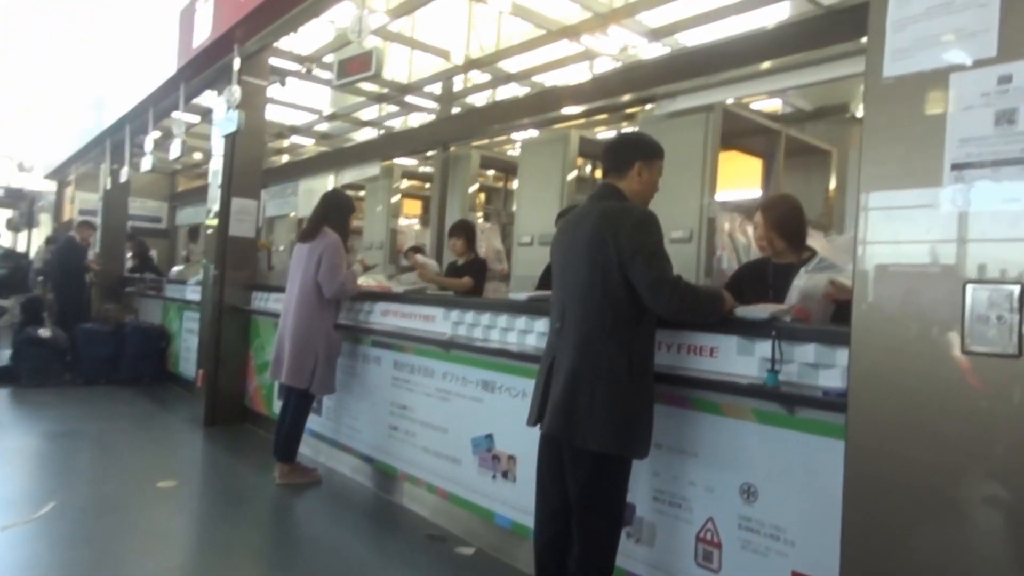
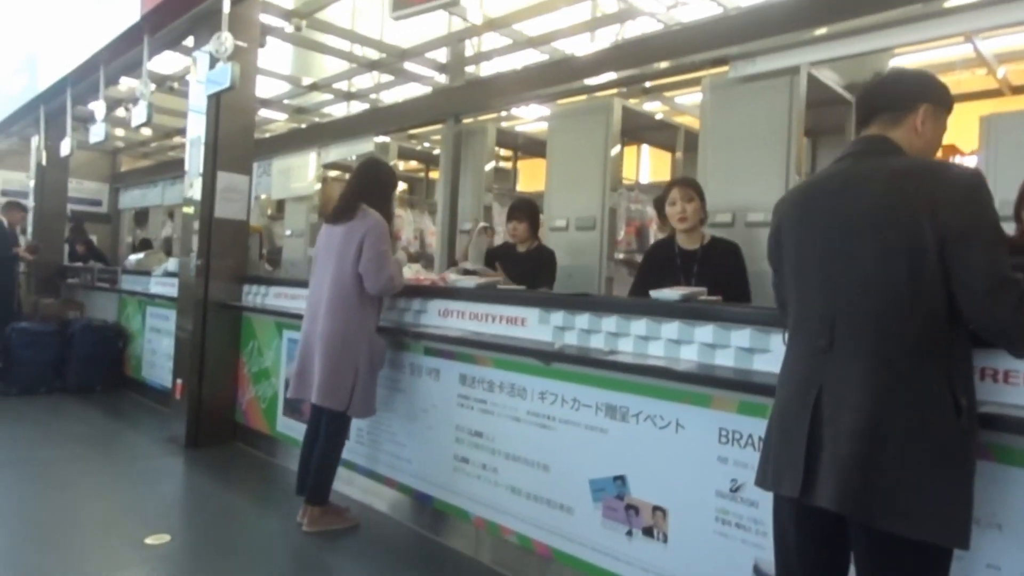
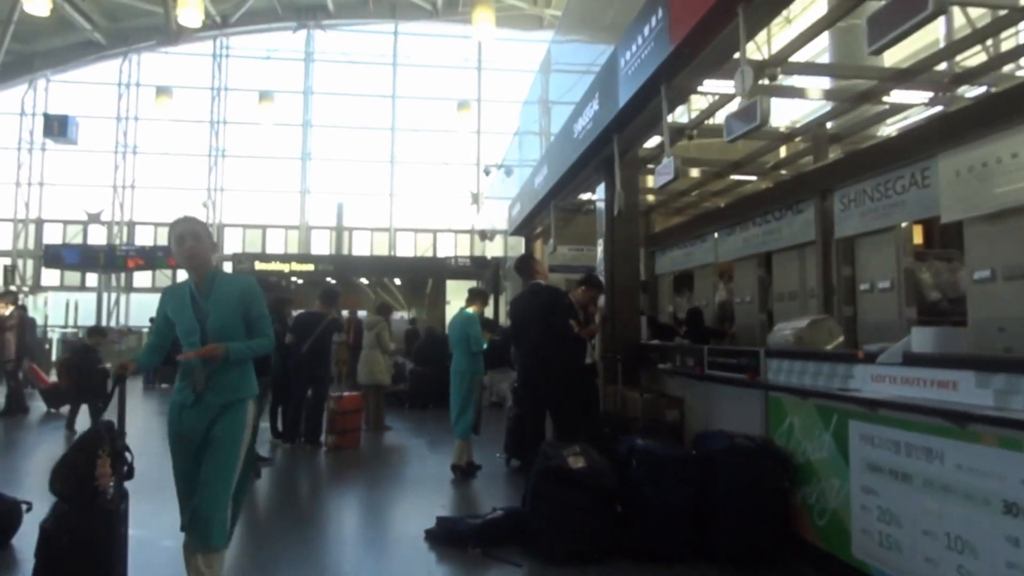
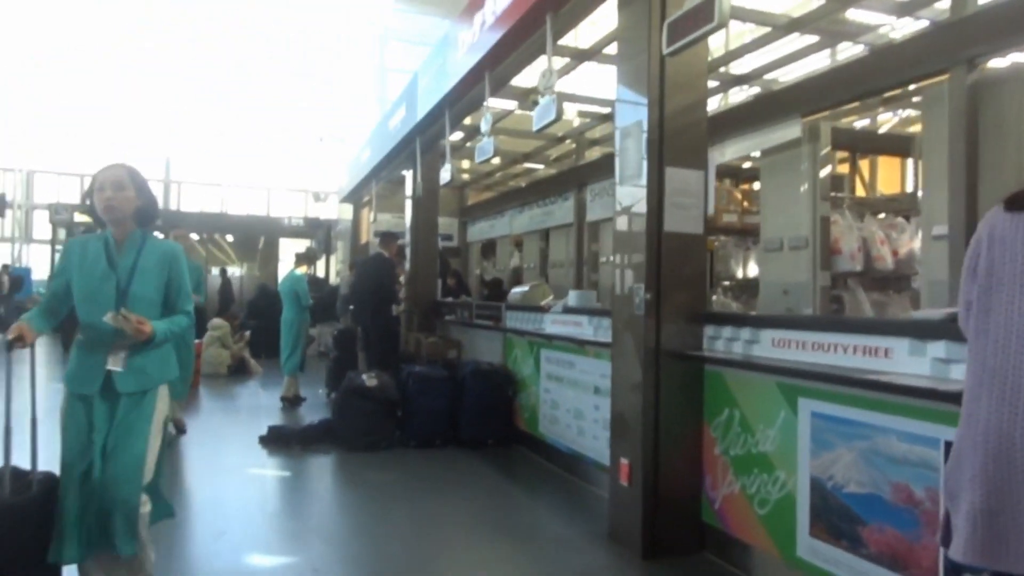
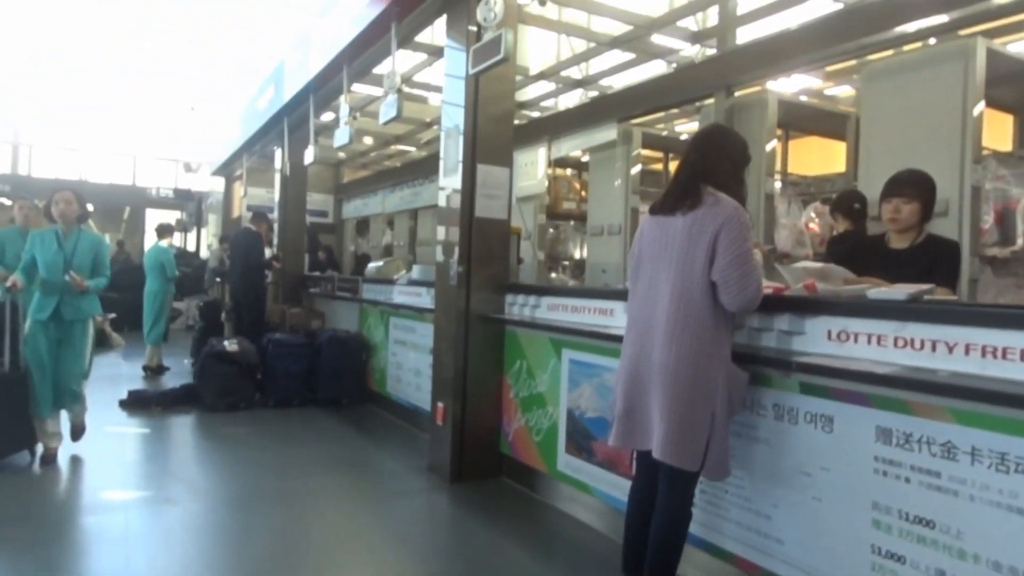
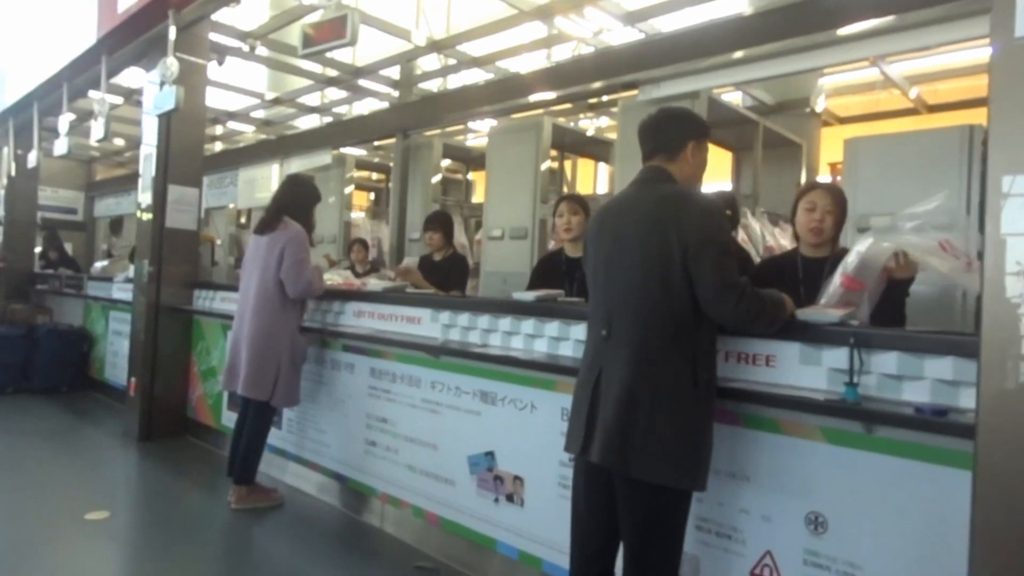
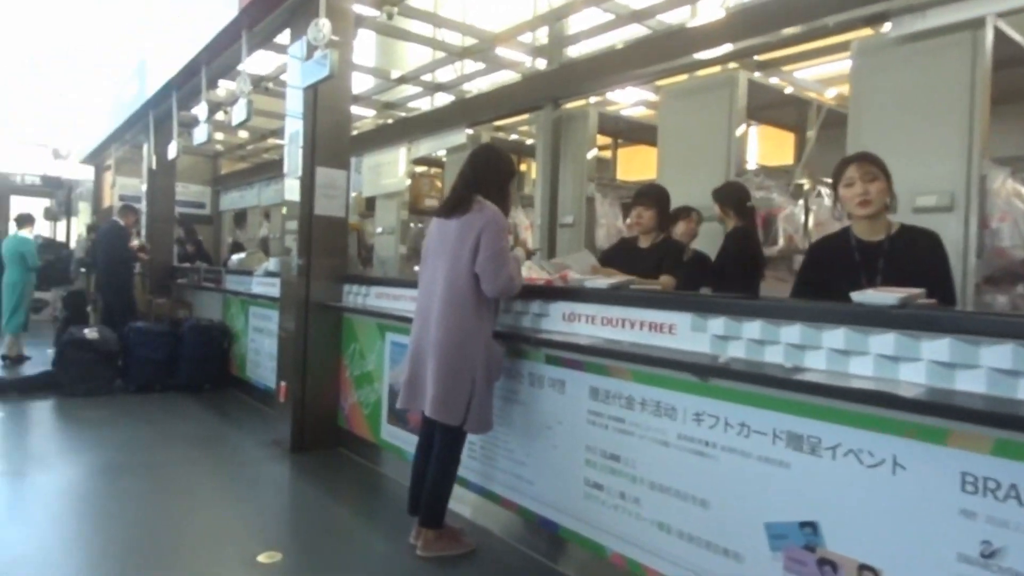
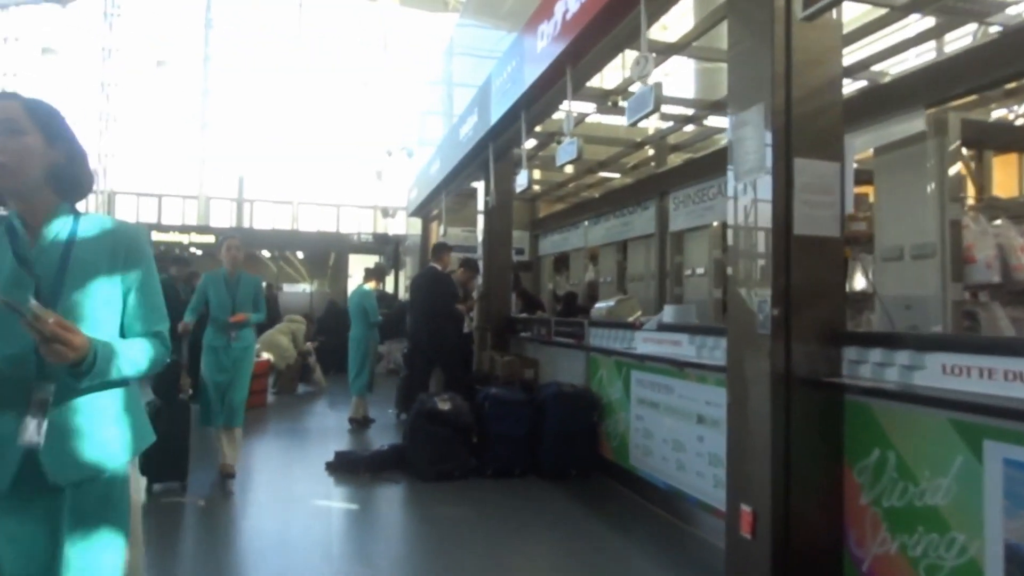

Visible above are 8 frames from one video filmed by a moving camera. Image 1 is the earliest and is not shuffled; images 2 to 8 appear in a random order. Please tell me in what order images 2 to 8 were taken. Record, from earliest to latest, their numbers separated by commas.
6, 2, 7, 5, 4, 8, 3
